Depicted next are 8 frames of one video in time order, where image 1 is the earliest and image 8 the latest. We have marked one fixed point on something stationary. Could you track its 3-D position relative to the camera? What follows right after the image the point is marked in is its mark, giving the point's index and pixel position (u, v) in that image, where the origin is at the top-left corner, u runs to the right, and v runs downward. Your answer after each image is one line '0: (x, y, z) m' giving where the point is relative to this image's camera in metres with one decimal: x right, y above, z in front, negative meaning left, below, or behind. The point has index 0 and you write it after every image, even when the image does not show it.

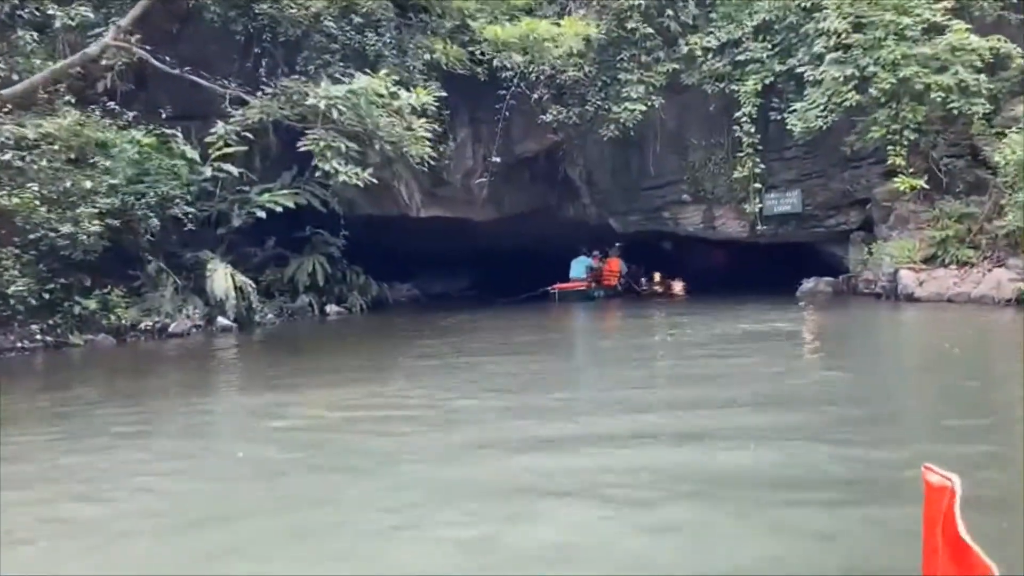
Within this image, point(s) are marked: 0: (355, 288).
0: (-2.9, 0.0, +16.0) m
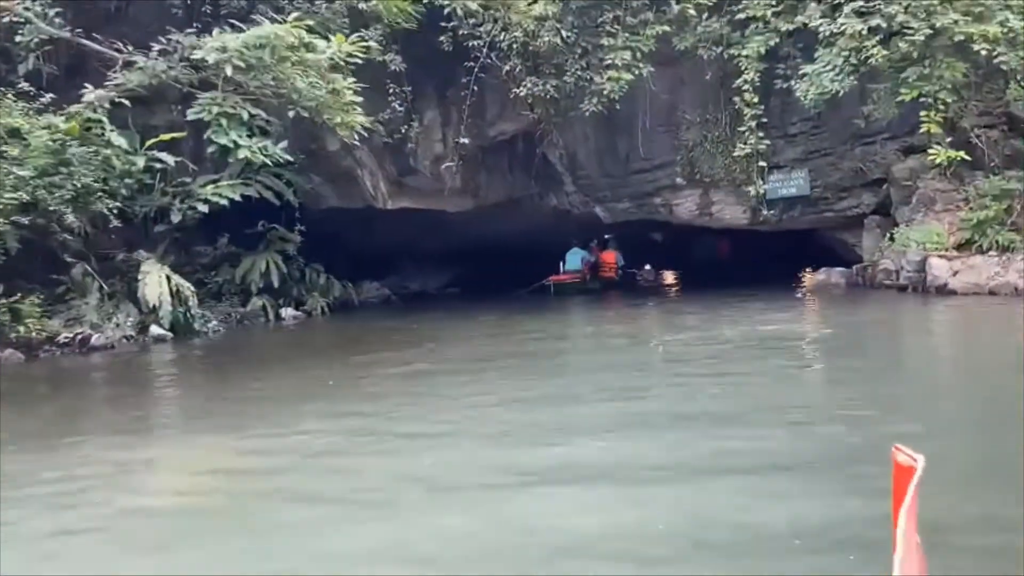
0: (-3.3, 0.0, +14.5) m
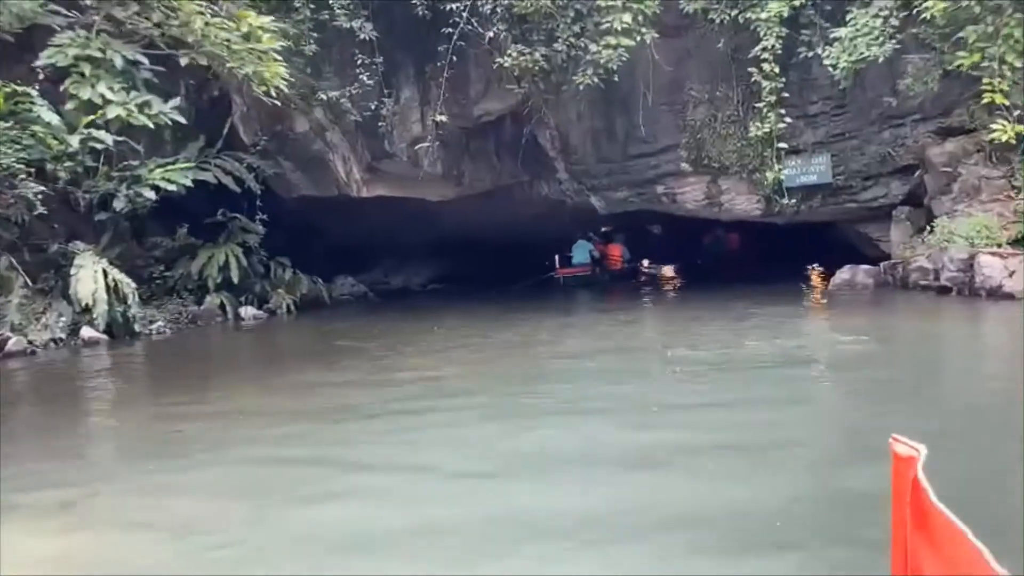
0: (-3.5, +0.1, +13.2) m
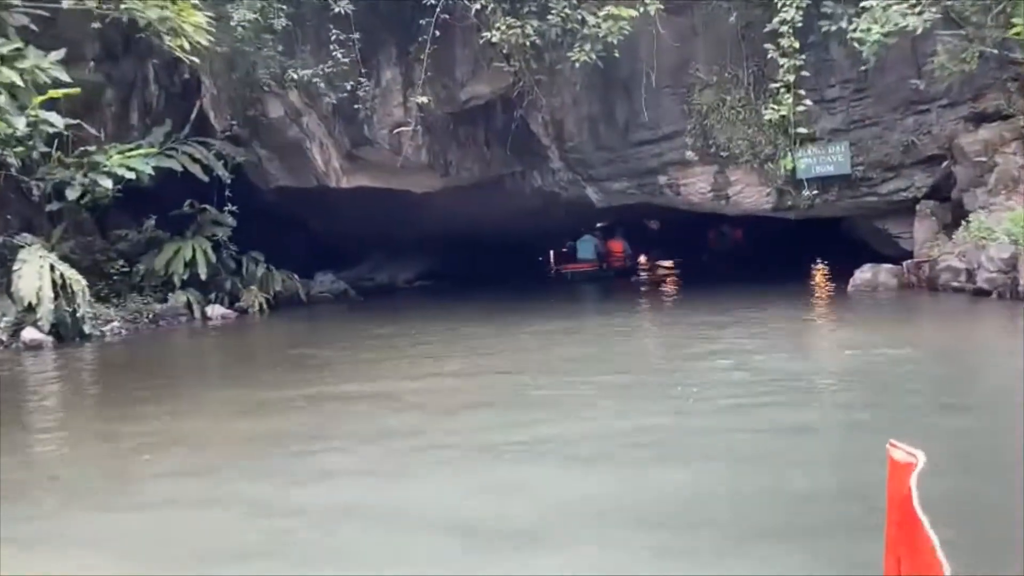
0: (-3.6, +0.1, +12.2) m
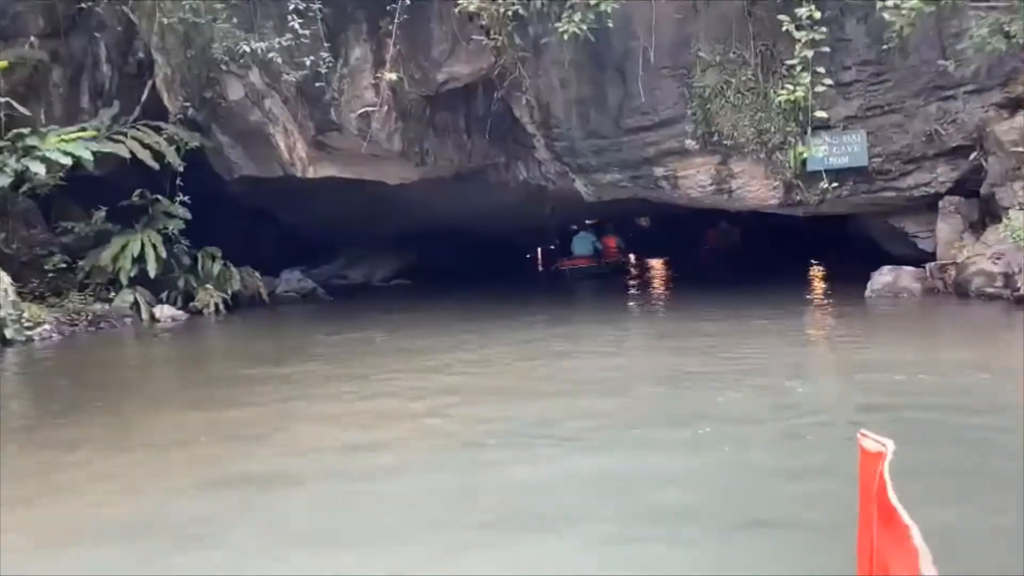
0: (-3.9, +0.1, +11.2) m
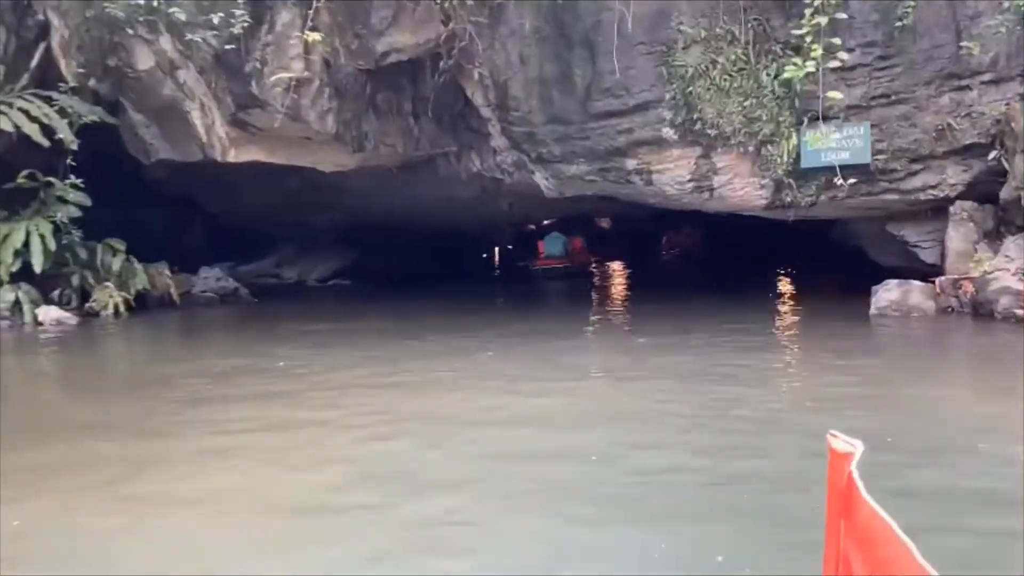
0: (-4.4, +0.1, +9.7) m
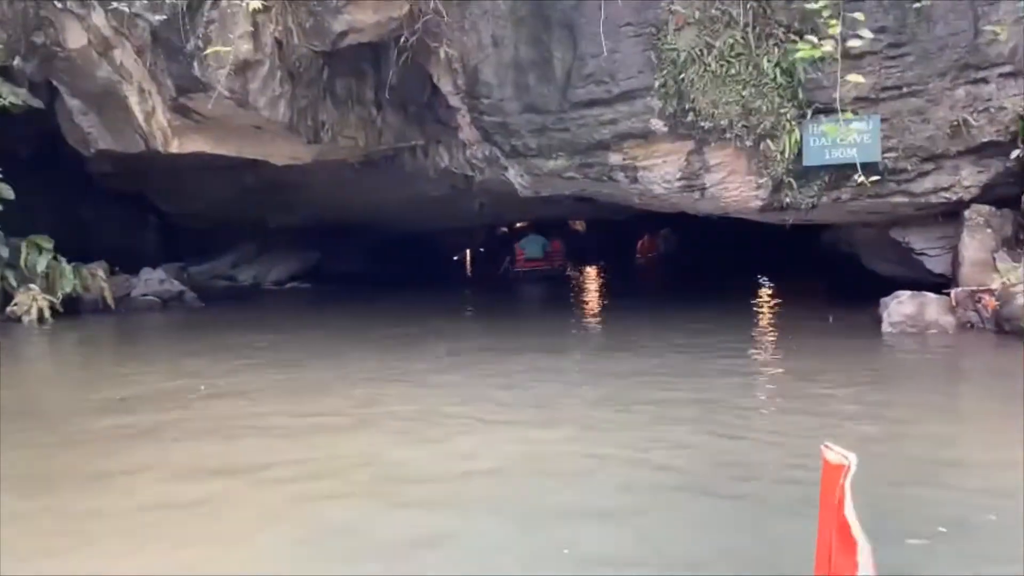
0: (-4.8, +0.1, +8.8) m
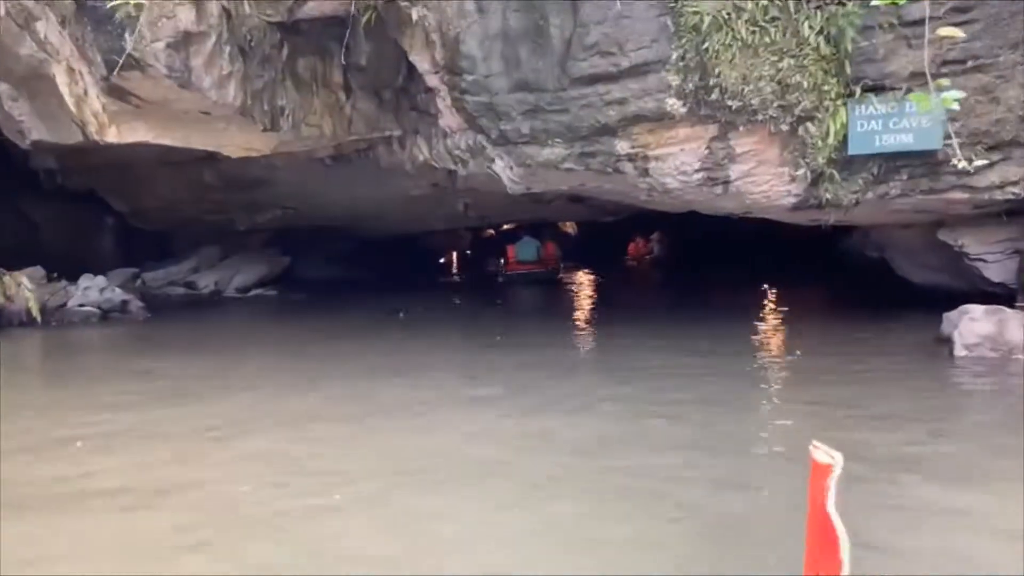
0: (-4.9, 0.0, +7.6) m
